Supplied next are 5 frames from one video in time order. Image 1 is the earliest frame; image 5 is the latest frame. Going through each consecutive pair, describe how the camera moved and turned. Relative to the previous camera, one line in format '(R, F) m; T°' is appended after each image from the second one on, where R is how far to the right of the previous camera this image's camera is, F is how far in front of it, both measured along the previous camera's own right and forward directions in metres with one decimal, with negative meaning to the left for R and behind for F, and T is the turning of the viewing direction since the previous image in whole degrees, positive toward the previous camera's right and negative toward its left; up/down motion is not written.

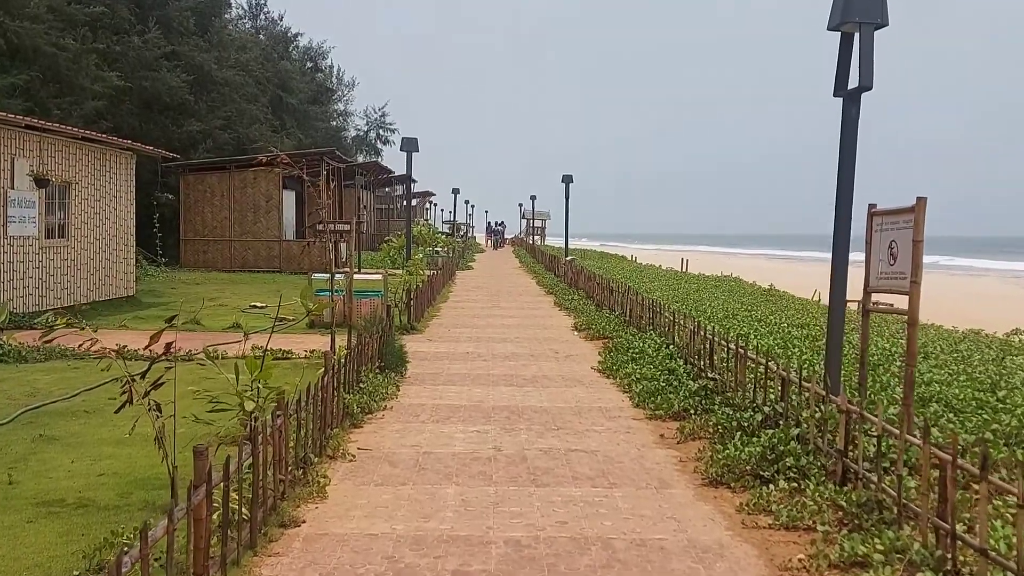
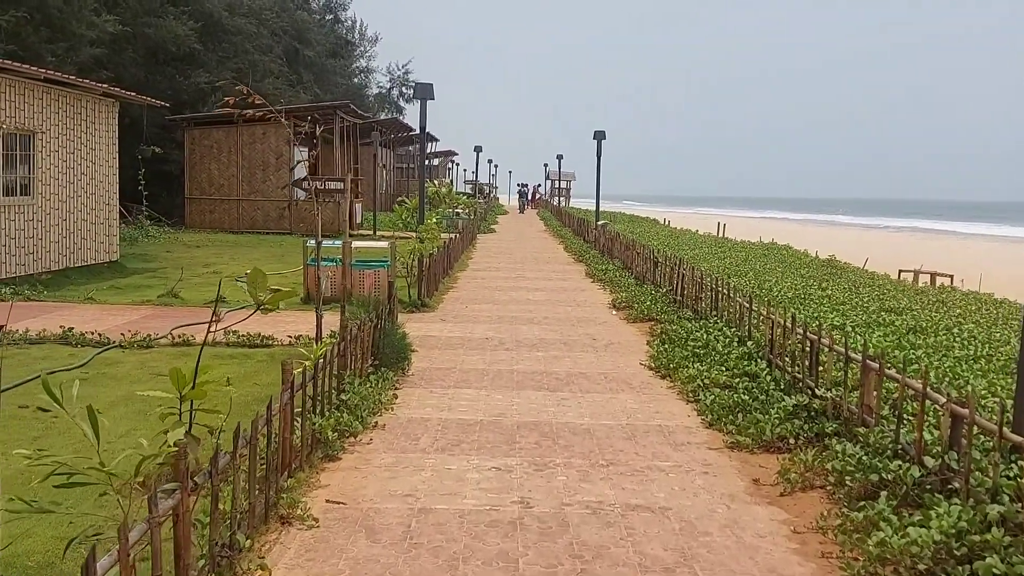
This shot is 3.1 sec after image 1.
(-0.1, +2.0) m; -1°
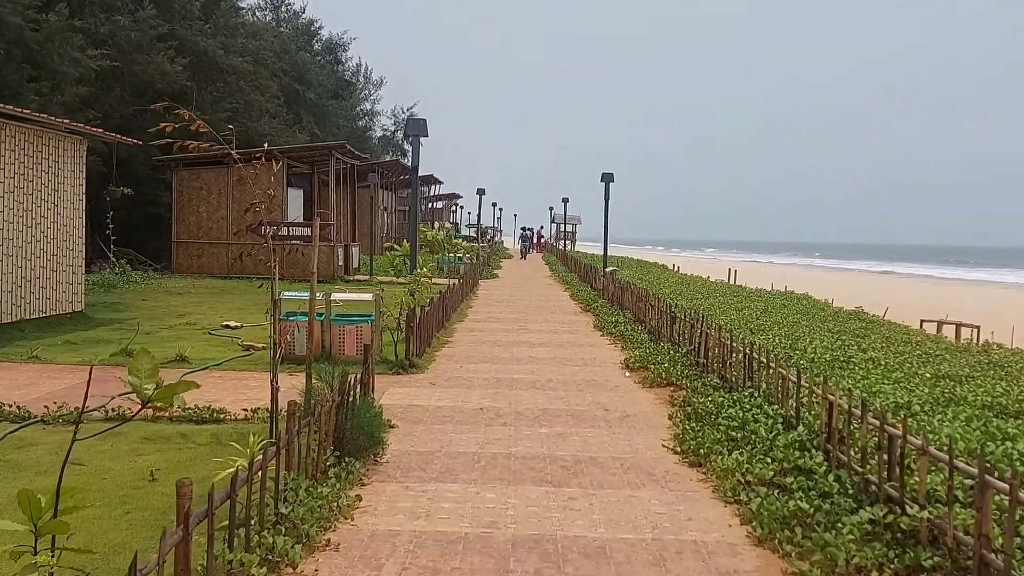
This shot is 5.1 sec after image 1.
(+0.1, +1.3) m; 0°
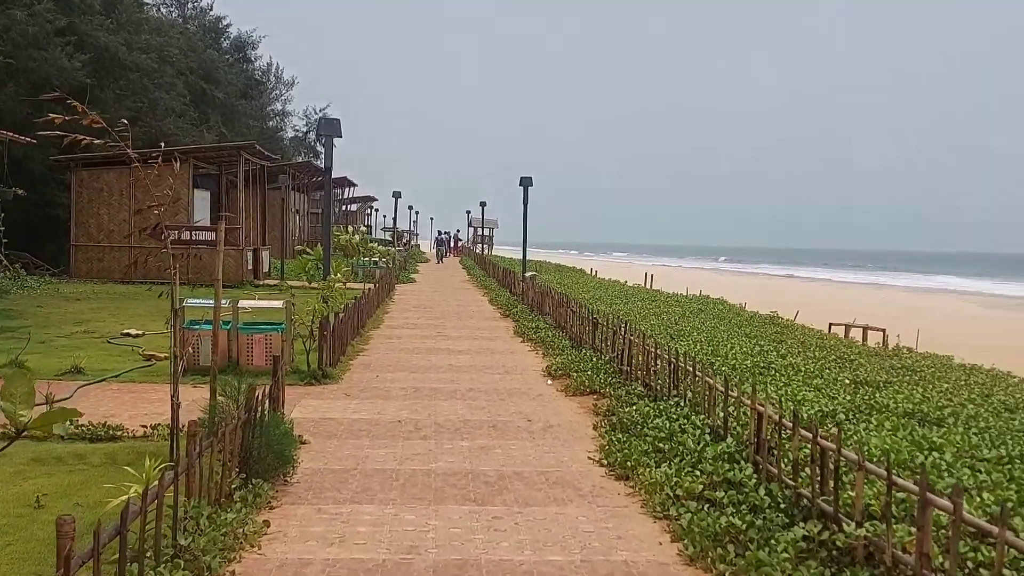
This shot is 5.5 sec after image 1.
(0.0, +0.3) m; +5°
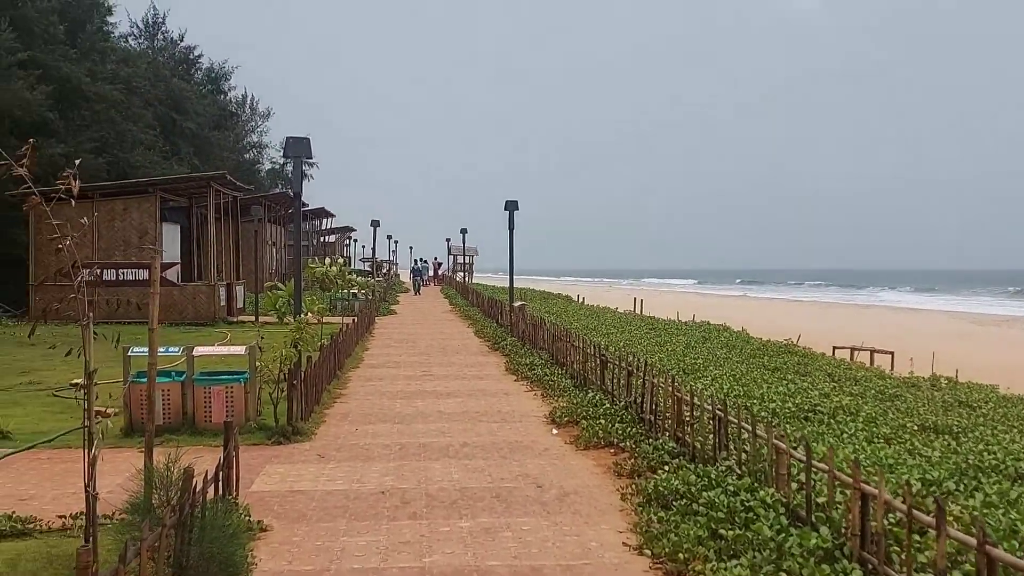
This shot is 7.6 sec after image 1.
(-0.2, +1.4) m; +1°
